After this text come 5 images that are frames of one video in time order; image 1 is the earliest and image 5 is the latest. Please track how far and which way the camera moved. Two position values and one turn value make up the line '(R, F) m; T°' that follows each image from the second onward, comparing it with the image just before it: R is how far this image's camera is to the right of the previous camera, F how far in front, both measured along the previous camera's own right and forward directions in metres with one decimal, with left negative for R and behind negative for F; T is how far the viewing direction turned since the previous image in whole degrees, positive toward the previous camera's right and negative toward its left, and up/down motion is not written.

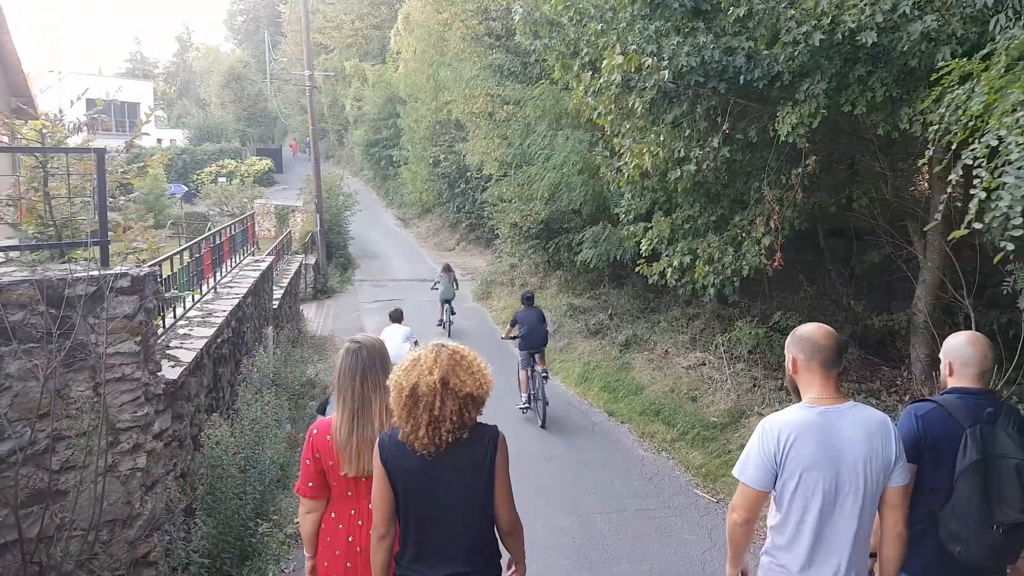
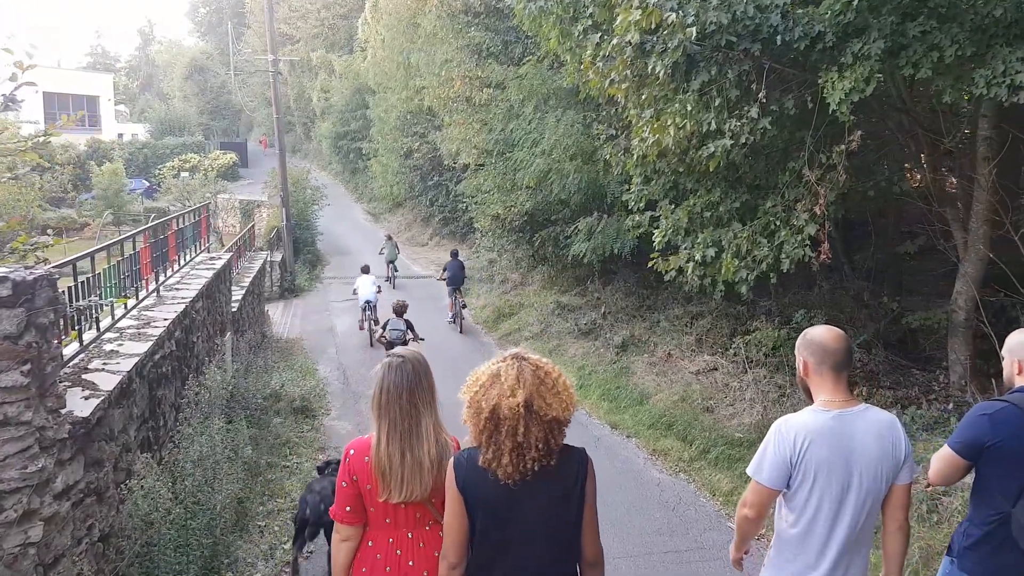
(-0.3, +1.2) m; +2°
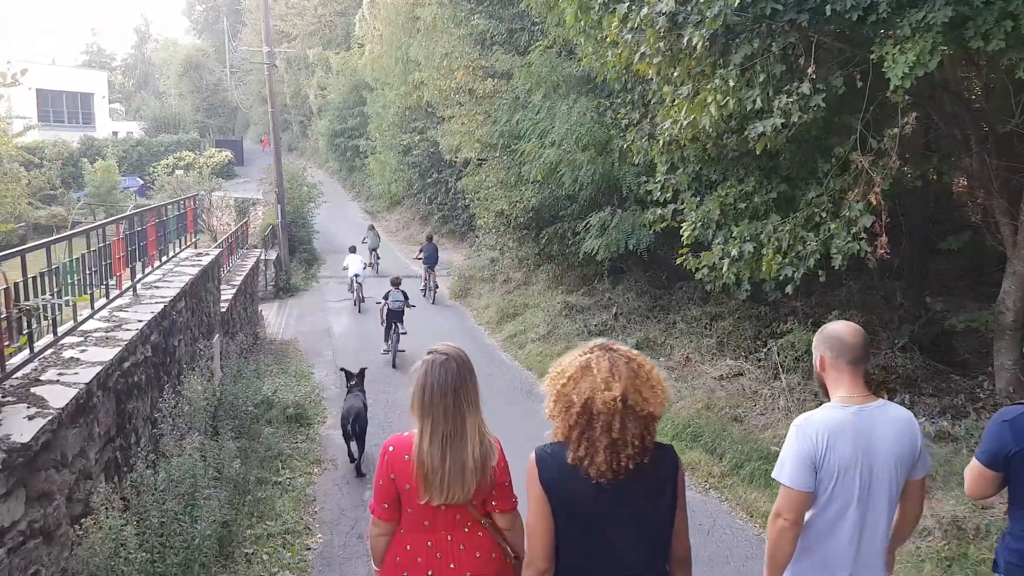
(-0.2, +0.7) m; 0°
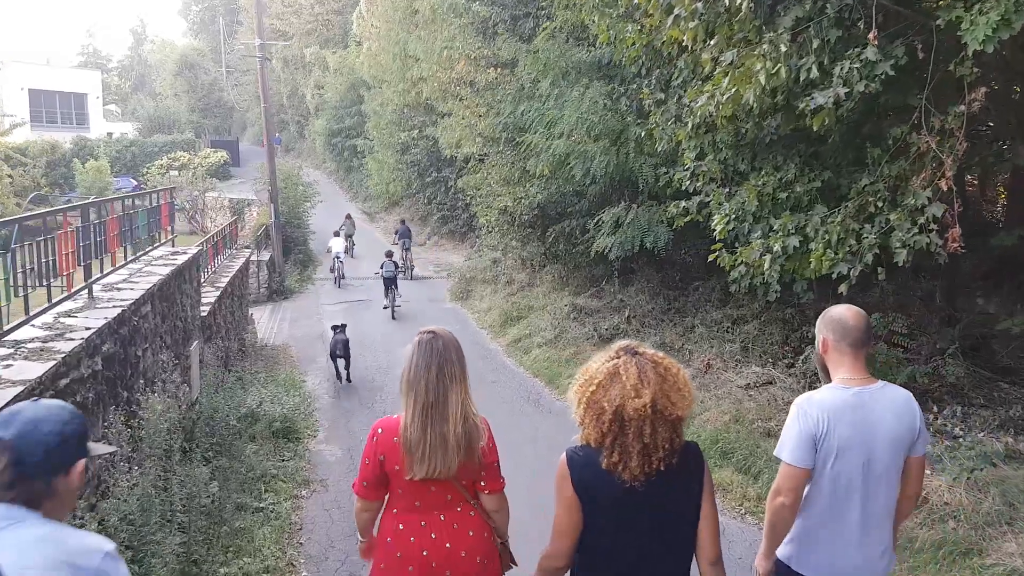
(-0.1, +0.8) m; 0°
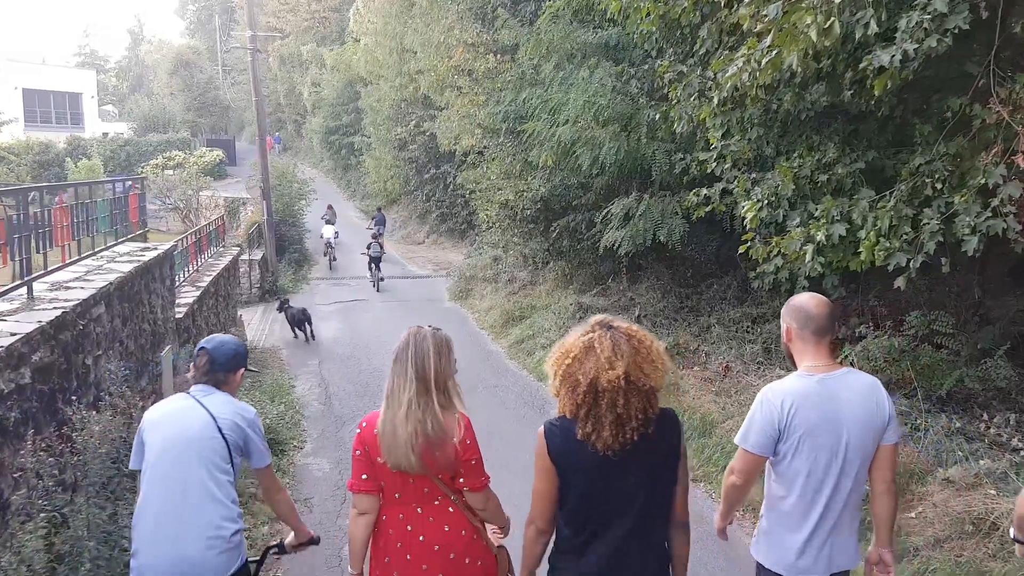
(0.0, +0.7) m; 0°
